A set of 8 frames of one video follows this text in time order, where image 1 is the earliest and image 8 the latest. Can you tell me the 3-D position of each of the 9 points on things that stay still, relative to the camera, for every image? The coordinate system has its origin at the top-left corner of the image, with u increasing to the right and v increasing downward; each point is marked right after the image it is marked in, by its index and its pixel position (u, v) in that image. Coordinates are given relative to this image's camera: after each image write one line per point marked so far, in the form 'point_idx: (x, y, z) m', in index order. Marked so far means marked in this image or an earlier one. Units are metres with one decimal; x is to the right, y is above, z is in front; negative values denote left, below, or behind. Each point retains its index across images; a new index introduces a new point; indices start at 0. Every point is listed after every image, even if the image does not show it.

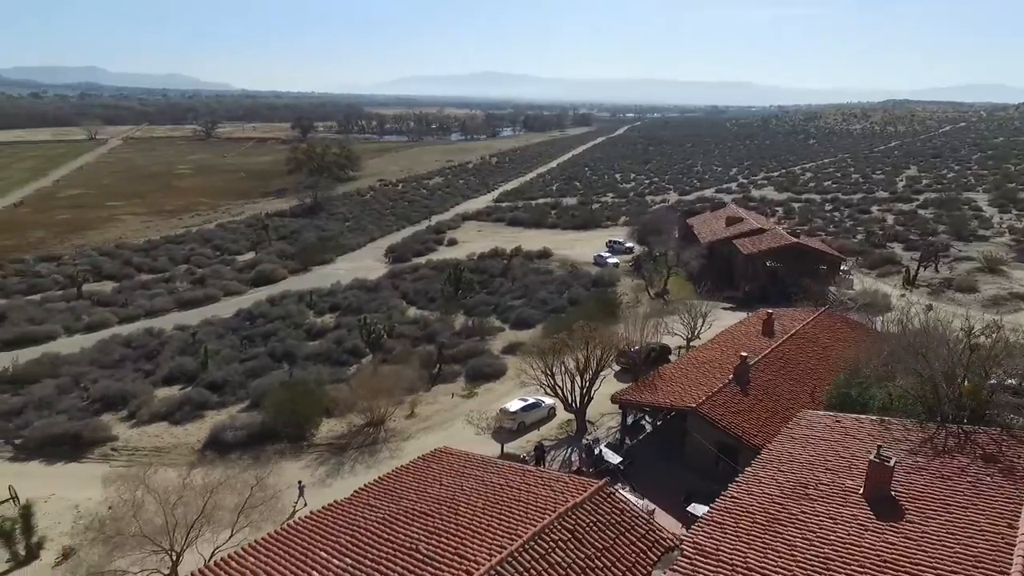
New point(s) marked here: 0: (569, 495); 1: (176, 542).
0: (+1.0, -4.1, +12.0) m
1: (-7.3, -5.4, +13.0) m
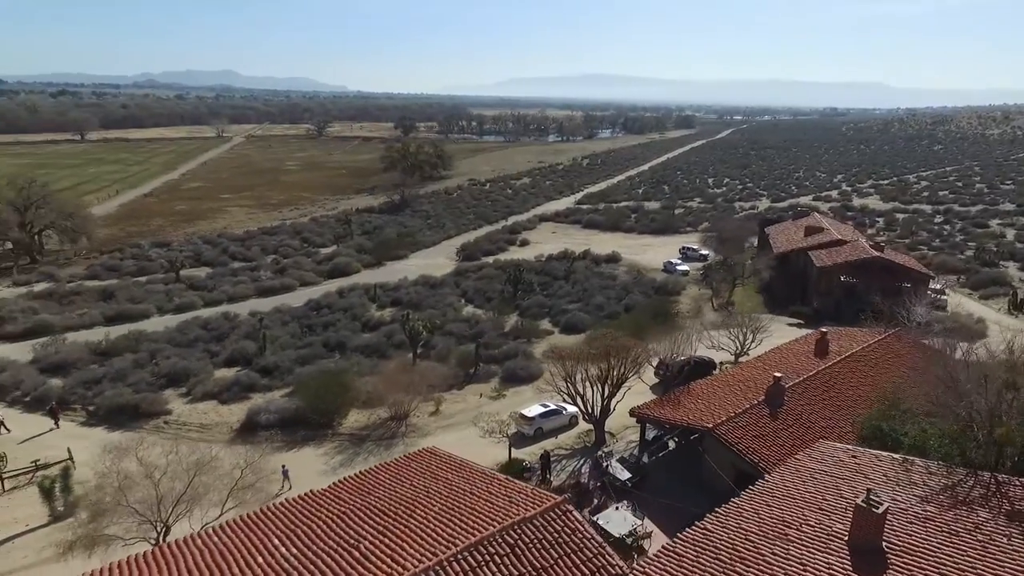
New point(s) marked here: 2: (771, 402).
0: (+0.1, -4.2, +11.6) m
1: (-8.0, -5.1, +13.9) m
2: (+8.0, -3.6, +19.2) m
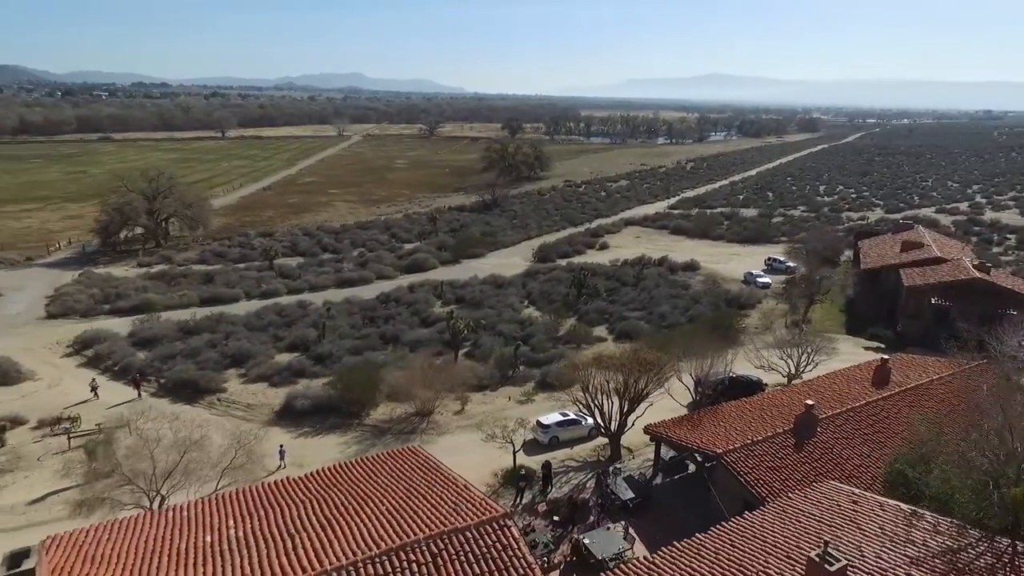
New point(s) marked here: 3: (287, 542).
0: (-1.0, -4.3, +11.3) m
1: (-8.7, -4.7, +14.9) m
2: (+8.1, -4.1, +17.4) m
3: (-4.2, -4.6, +11.3) m
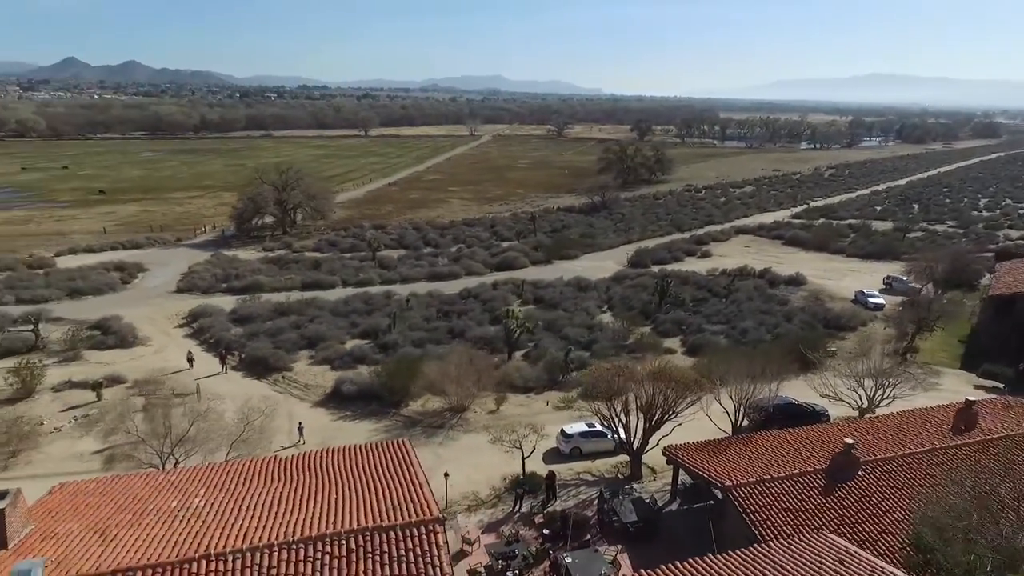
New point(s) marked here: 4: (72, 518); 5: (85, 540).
0: (-2.2, -4.2, +11.1) m
1: (-9.0, -4.2, +16.2) m
2: (+7.9, -4.6, +15.3) m
3: (-5.3, -4.3, +11.8) m
4: (-8.5, -4.4, +11.9) m
5: (-7.7, -4.4, +11.0) m
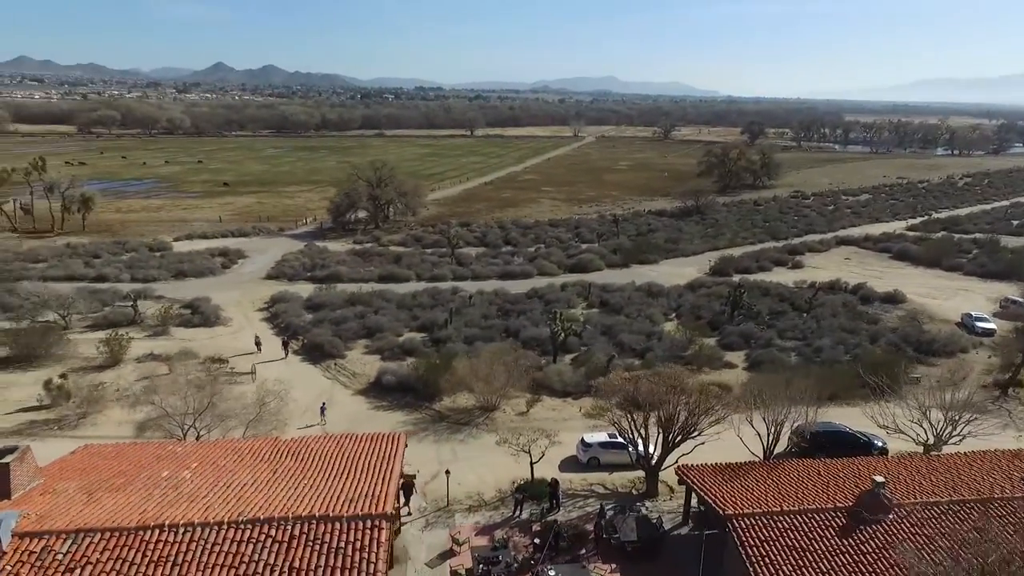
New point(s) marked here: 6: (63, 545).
0: (-3.1, -4.0, +11.1) m
1: (-9.0, -3.7, +17.2) m
2: (+7.6, -5.0, +13.6) m
3: (-6.1, -4.0, +12.3) m
4: (-9.2, -4.0, +12.9) m
5: (-8.5, -4.0, +11.9) m
6: (-7.4, -4.2, +10.1) m
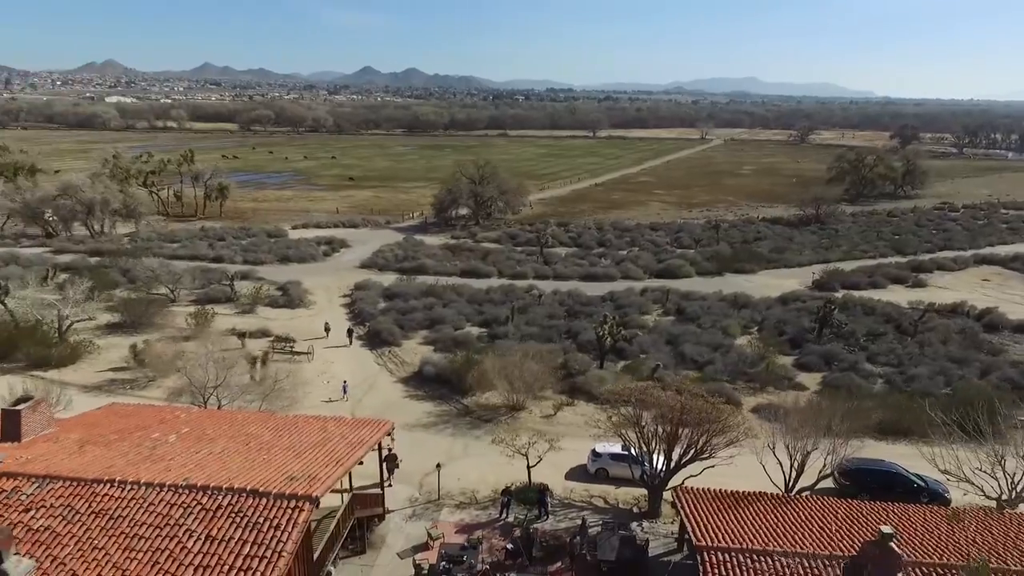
0: (-4.4, -3.7, +11.4) m
1: (-8.9, -3.1, +18.5) m
2: (+6.5, -5.3, +11.8) m
3: (-7.0, -3.5, +13.1) m
4: (-10.0, -3.3, +14.3) m
5: (-9.5, -3.4, +13.2) m
6: (-8.8, -3.6, +11.2) m
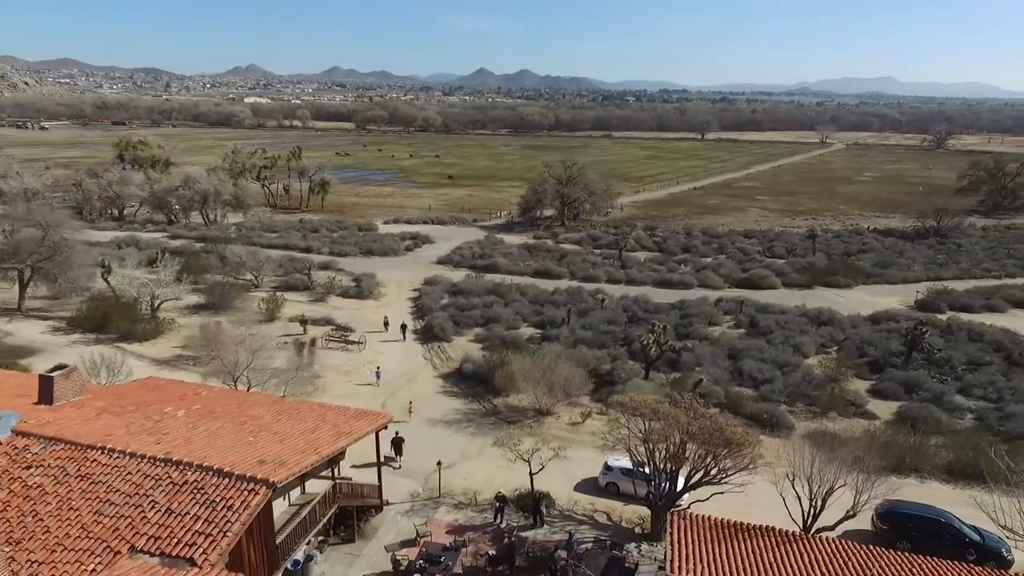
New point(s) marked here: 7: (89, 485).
0: (-5.2, -3.4, +11.8) m
1: (-8.5, -2.7, +19.5) m
2: (+5.5, -5.6, +10.4) m
3: (-7.5, -3.2, +13.9) m
4: (-10.2, -2.8, +15.6) m
5: (-9.9, -2.9, +14.4) m
6: (-9.5, -3.2, +12.3) m
7: (-7.8, -3.7, +11.4) m
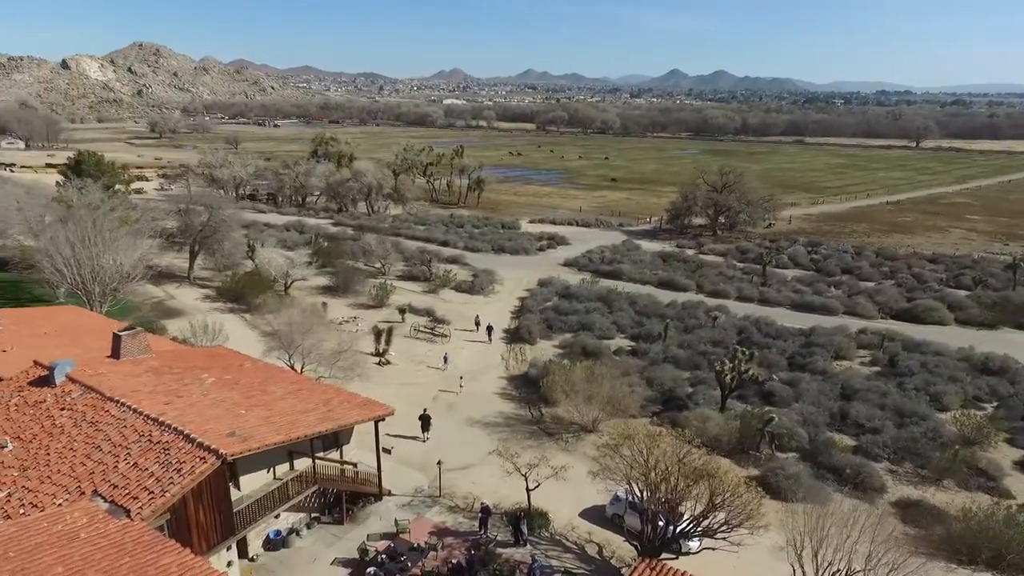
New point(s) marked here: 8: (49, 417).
0: (-6.3, -3.1, +12.8) m
1: (-7.3, -2.2, +21.2) m
2: (+3.4, -6.2, +8.6) m
3: (-7.9, -2.7, +15.5) m
4: (-10.0, -2.1, +17.9) m
5: (-10.1, -2.2, +16.6) m
6: (-10.3, -2.5, +14.5) m
7: (-9.0, -3.1, +13.2) m
8: (-10.4, -2.9, +13.8) m
